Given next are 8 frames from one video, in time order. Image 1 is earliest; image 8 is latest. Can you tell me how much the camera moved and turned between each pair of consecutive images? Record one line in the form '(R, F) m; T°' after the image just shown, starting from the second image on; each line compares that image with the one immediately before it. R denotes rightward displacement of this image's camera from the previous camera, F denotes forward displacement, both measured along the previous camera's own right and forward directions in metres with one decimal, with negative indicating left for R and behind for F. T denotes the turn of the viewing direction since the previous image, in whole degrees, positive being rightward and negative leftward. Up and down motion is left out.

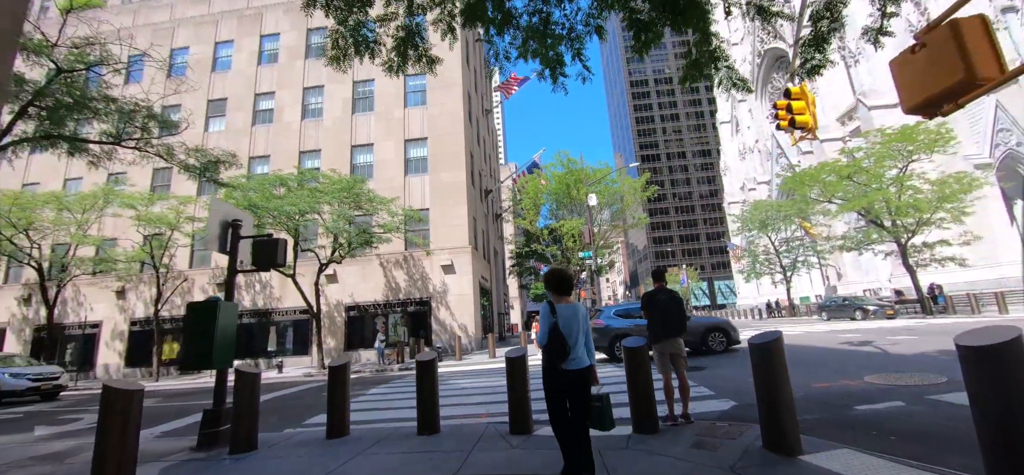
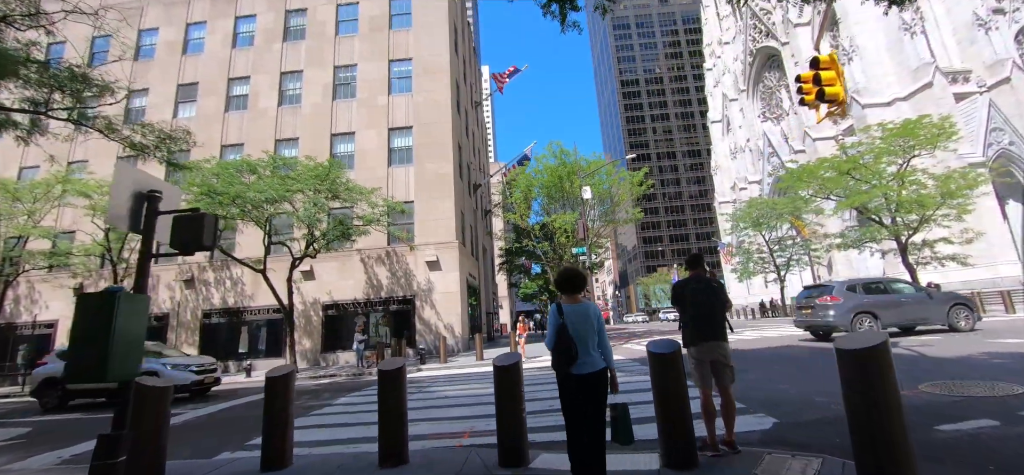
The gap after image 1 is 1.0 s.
(0.0, +1.2) m; +1°
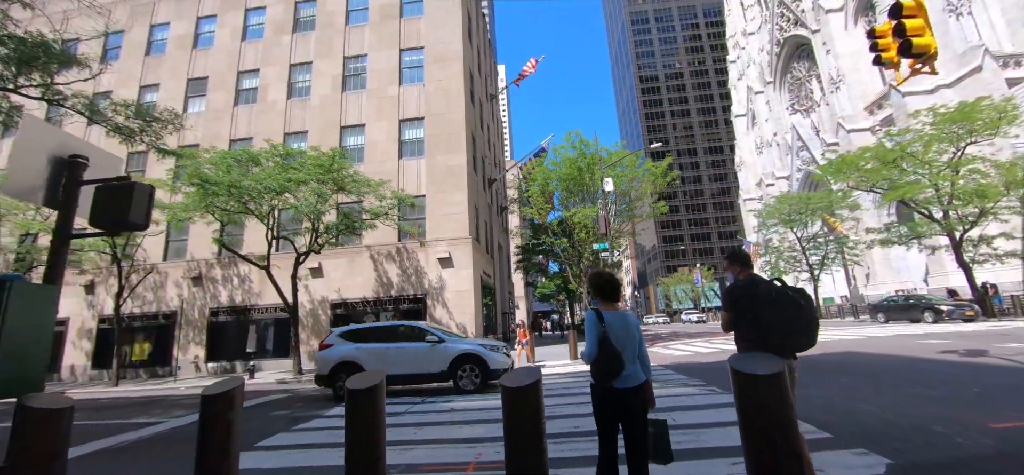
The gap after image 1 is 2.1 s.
(0.0, +1.2) m; -2°
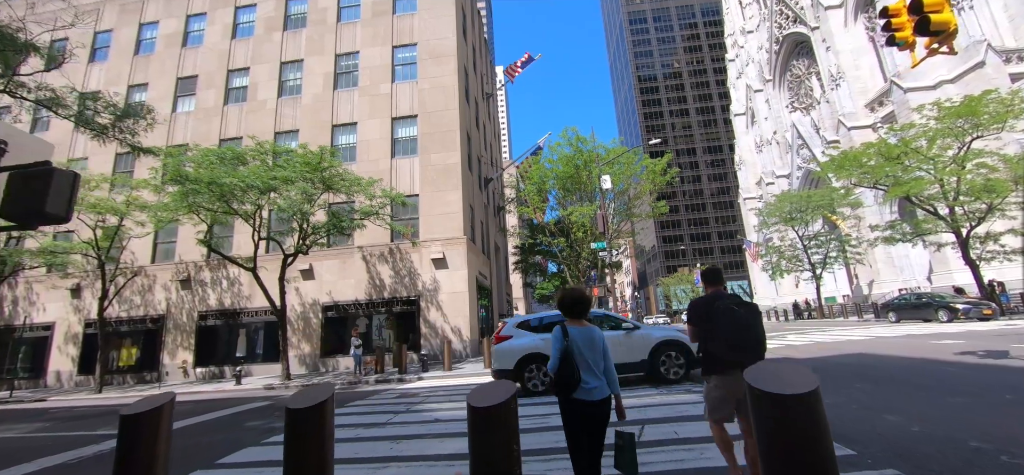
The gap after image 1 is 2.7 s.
(+0.2, +0.5) m; 0°
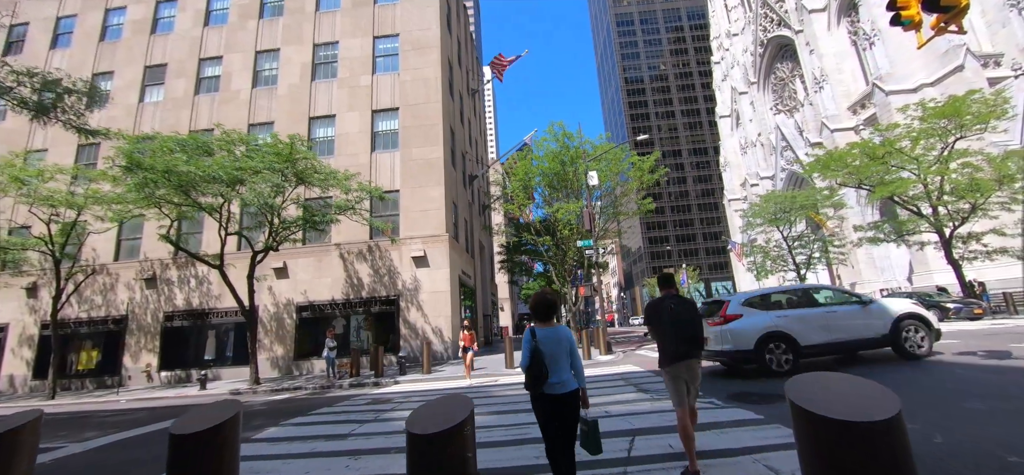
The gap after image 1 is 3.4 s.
(+0.1, +0.6) m; +2°
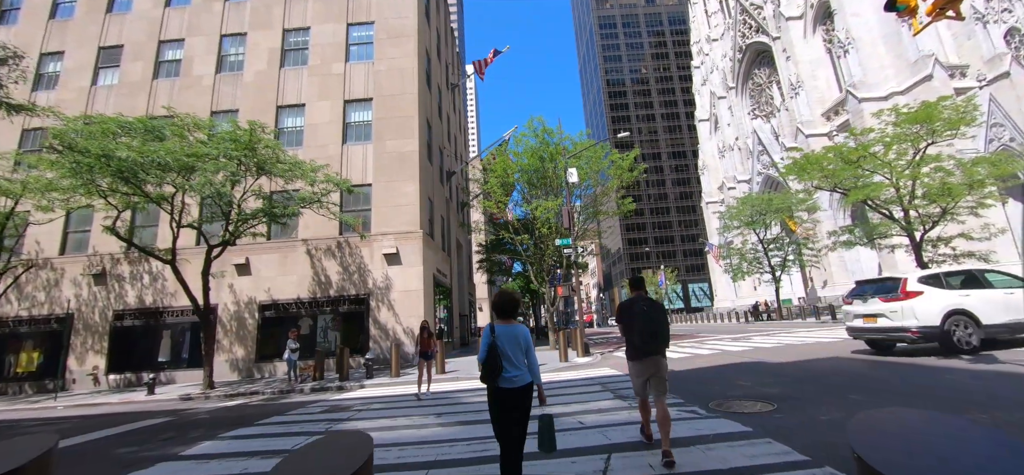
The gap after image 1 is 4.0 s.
(+0.1, +0.6) m; +3°
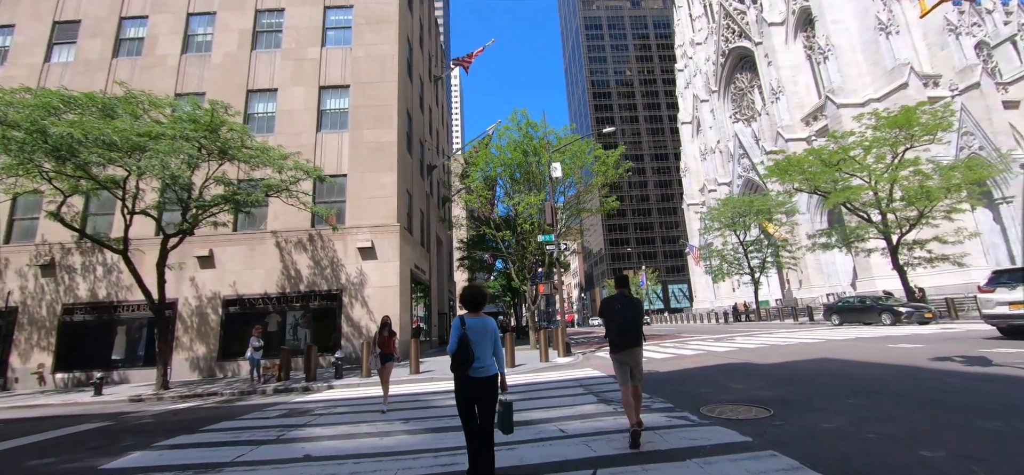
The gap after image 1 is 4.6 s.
(0.0, +0.6) m; +2°
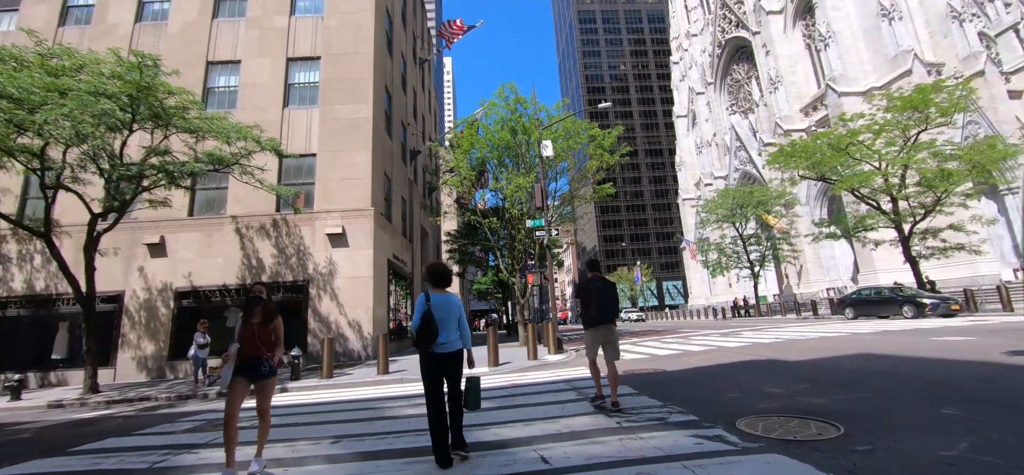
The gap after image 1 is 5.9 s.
(+0.3, +1.5) m; +1°
